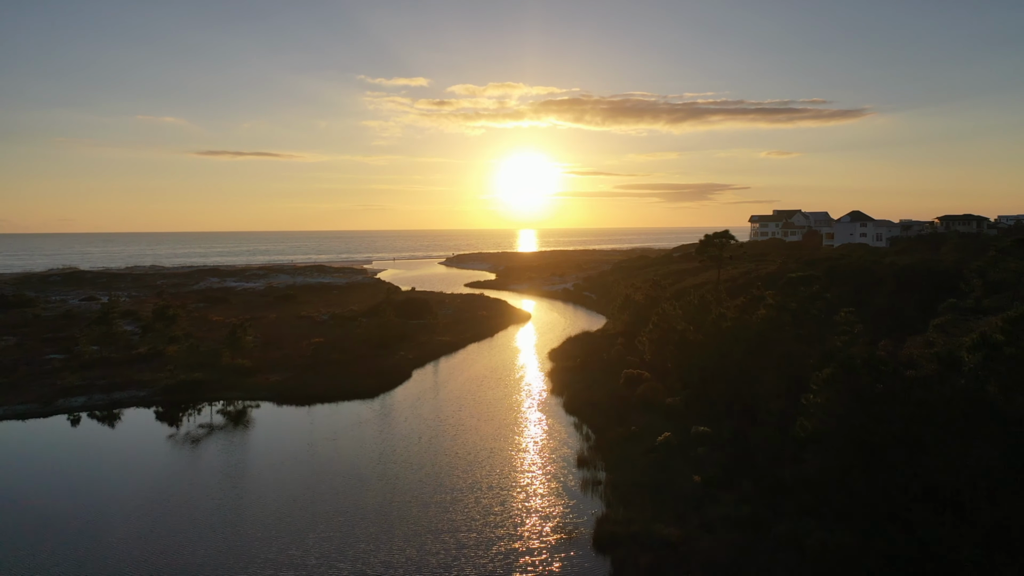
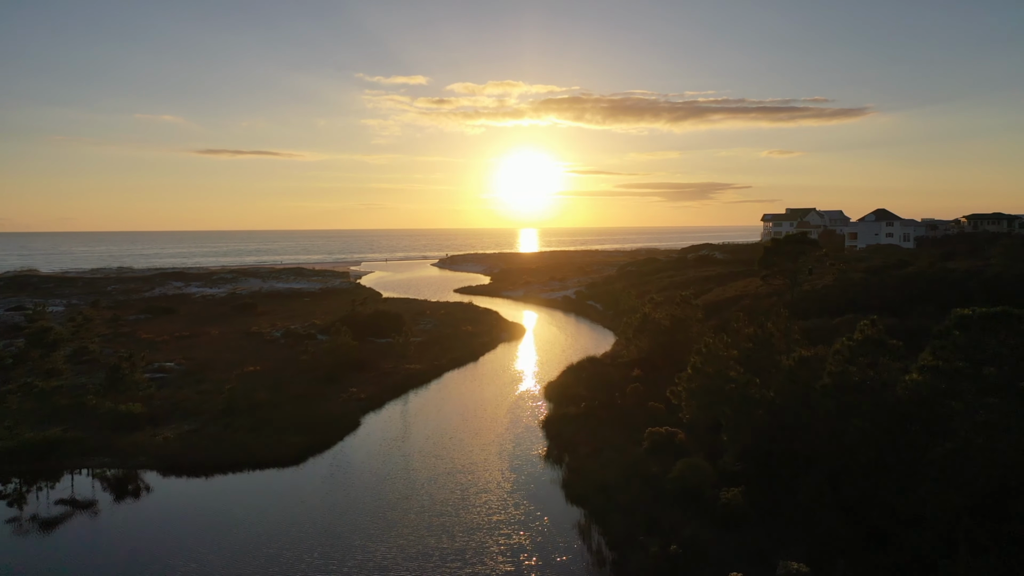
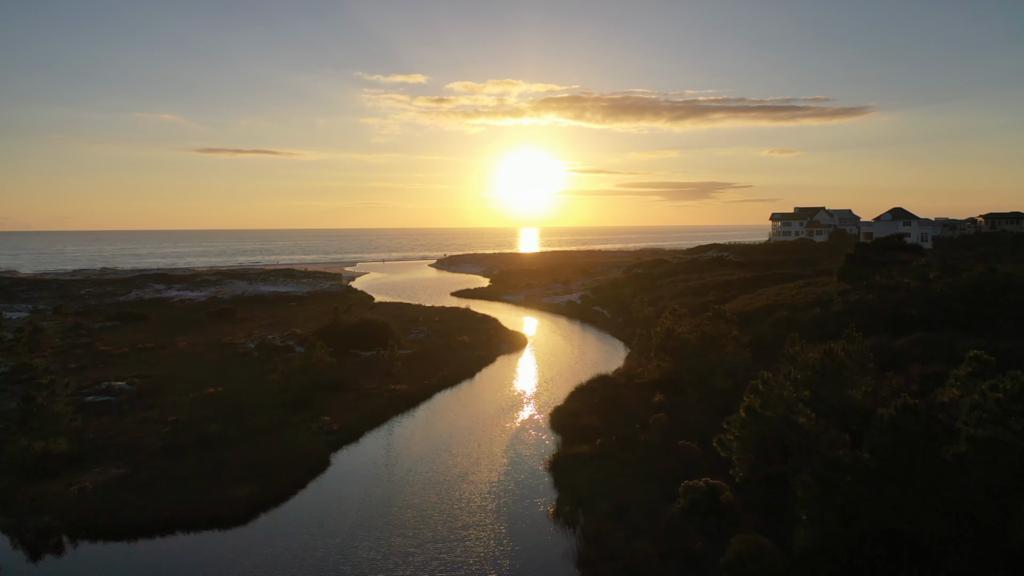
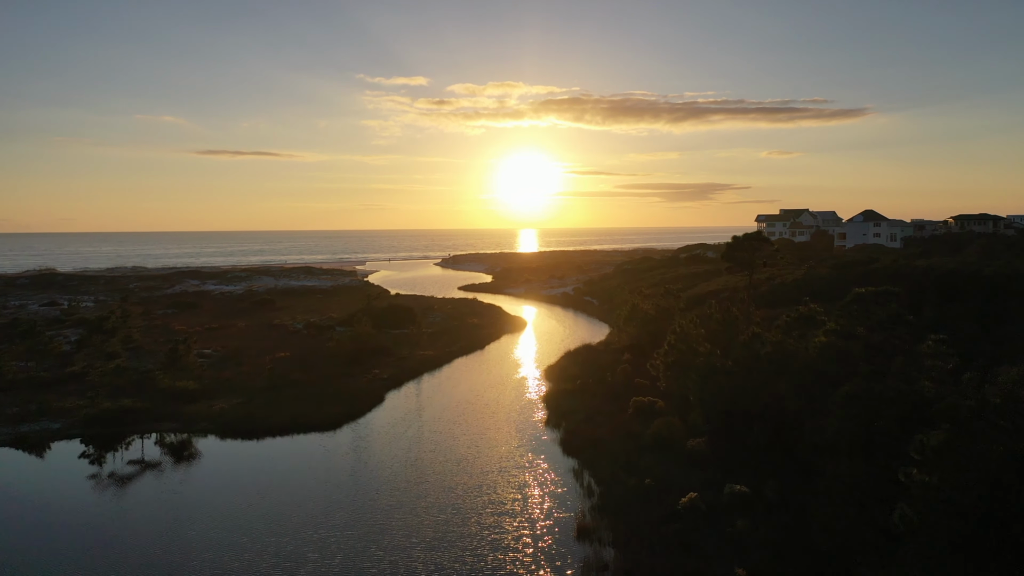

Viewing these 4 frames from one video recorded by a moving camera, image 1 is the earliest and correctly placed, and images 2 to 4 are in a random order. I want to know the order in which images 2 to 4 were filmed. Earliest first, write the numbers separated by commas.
4, 2, 3
